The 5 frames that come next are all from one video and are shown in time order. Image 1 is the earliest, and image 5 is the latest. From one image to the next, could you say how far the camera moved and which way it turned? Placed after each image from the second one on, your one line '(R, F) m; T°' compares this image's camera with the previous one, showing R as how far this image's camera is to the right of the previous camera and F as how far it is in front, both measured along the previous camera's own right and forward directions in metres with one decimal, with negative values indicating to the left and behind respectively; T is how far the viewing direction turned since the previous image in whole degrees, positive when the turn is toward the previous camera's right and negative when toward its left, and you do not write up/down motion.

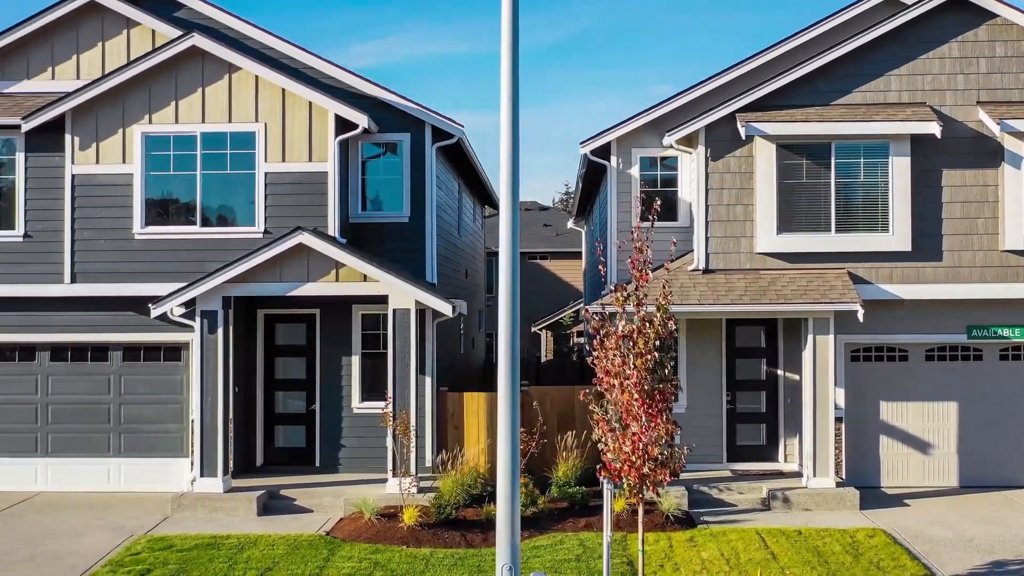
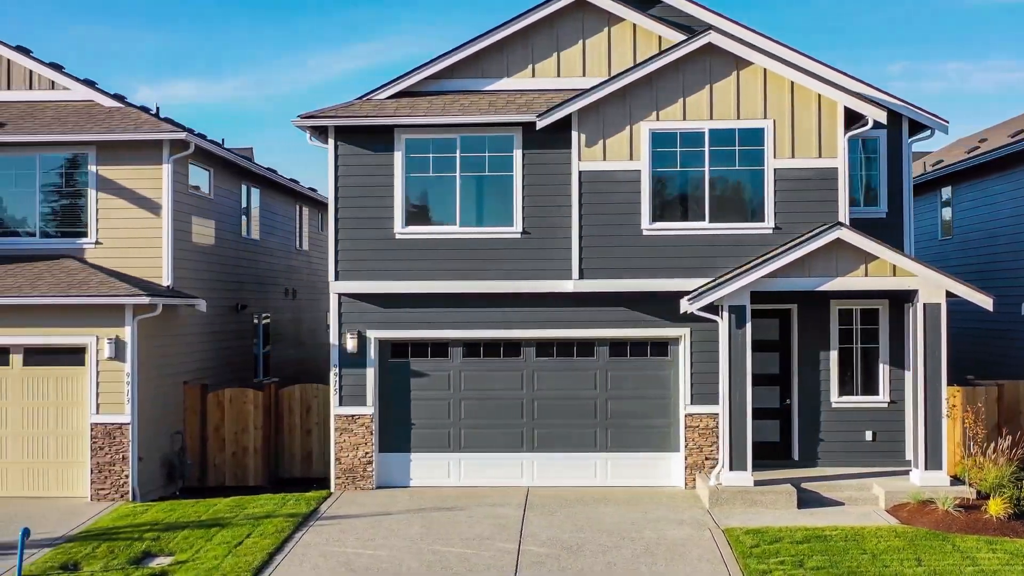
(-6.7, -0.1) m; 0°
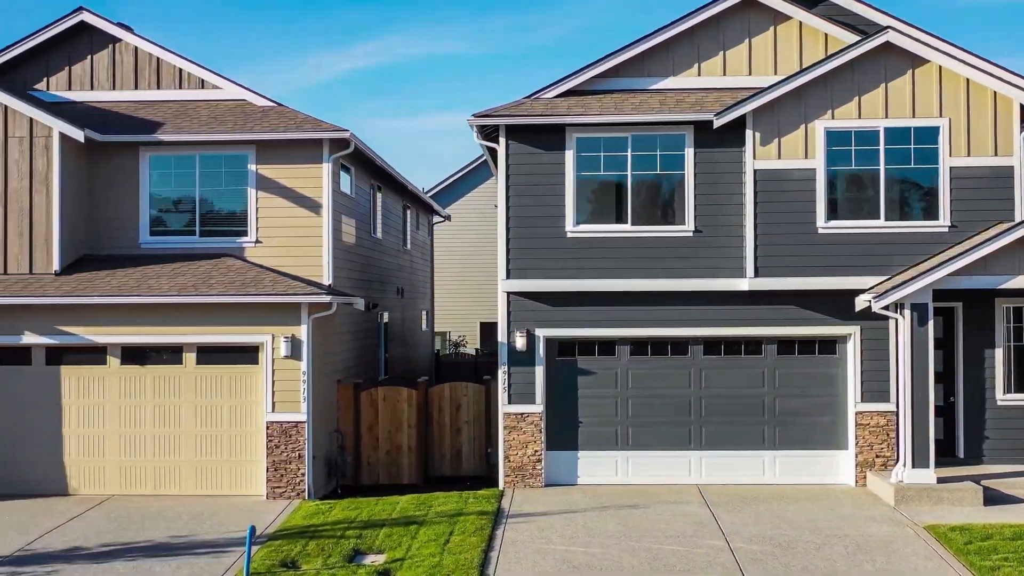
(-2.3, 0.0) m; 0°
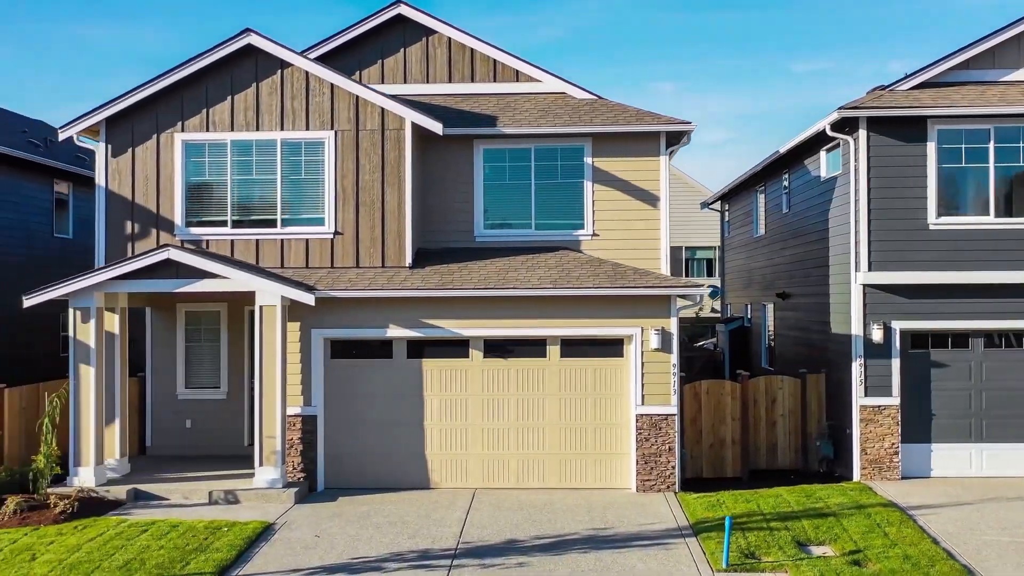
(-4.9, 0.0) m; 0°
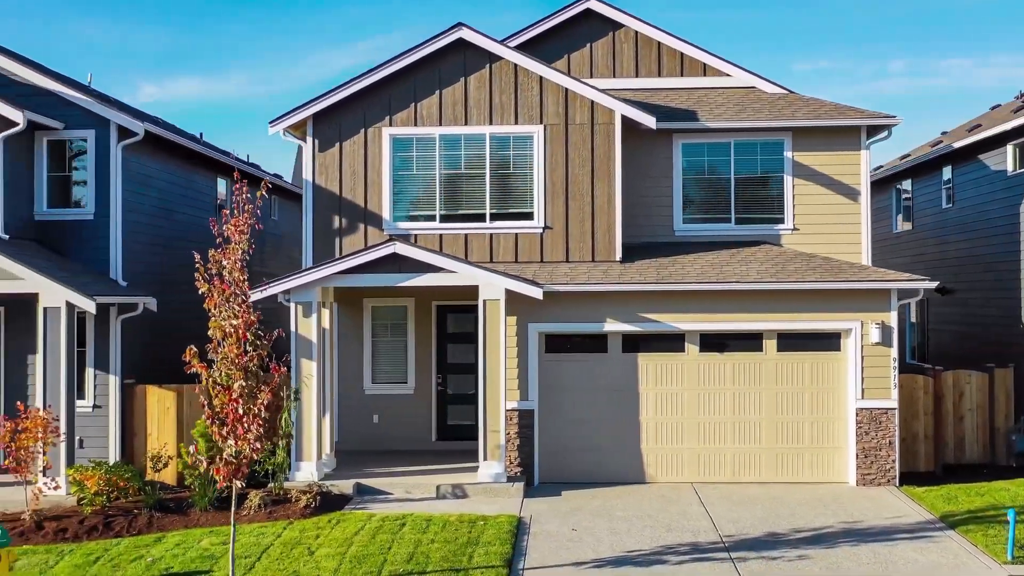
(-2.9, 0.0) m; 0°
